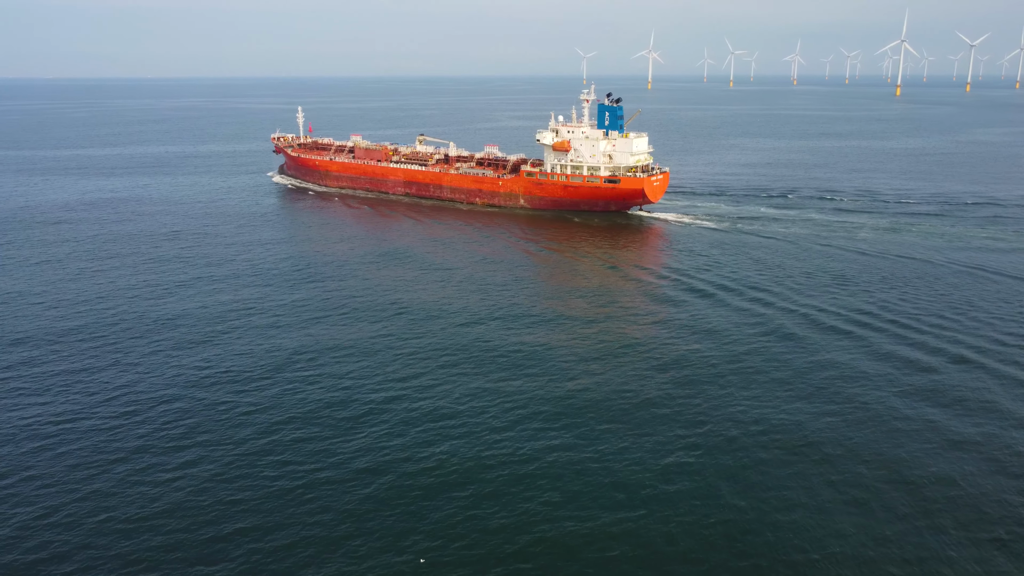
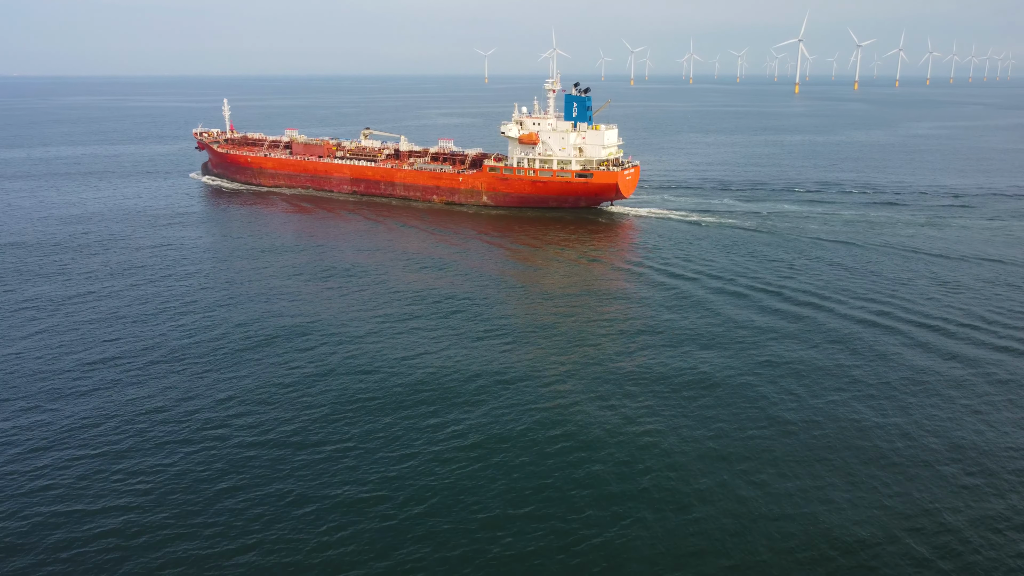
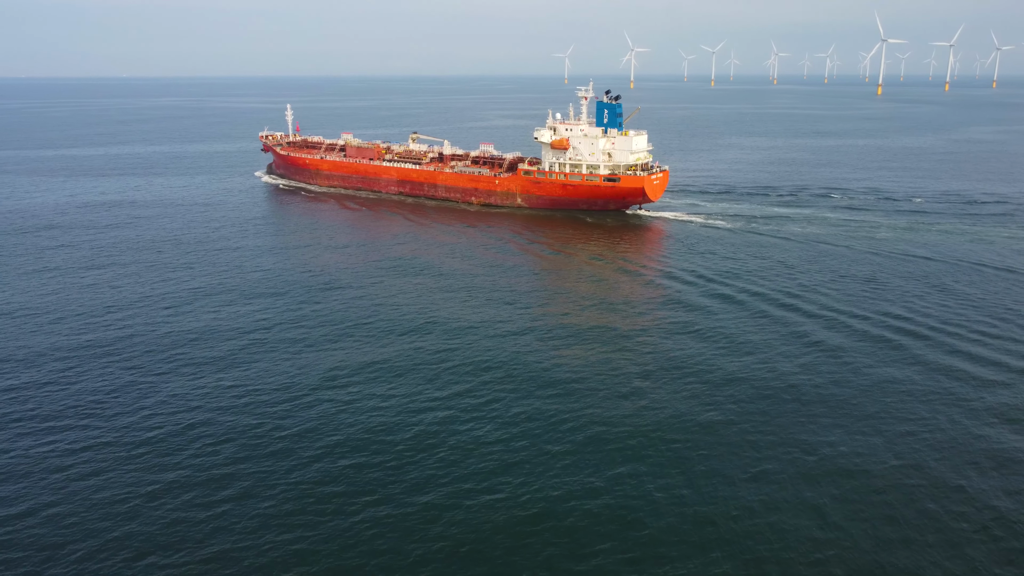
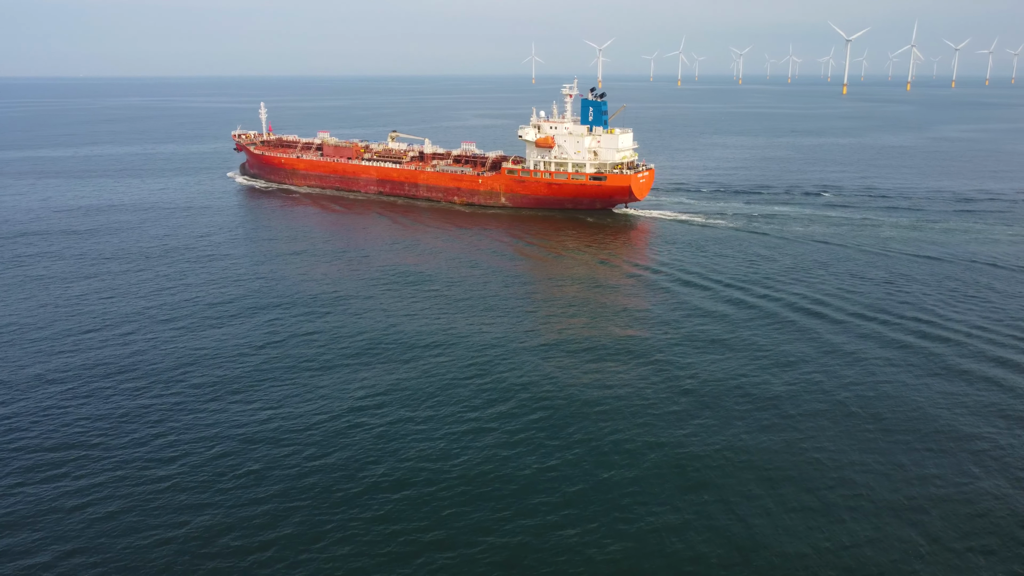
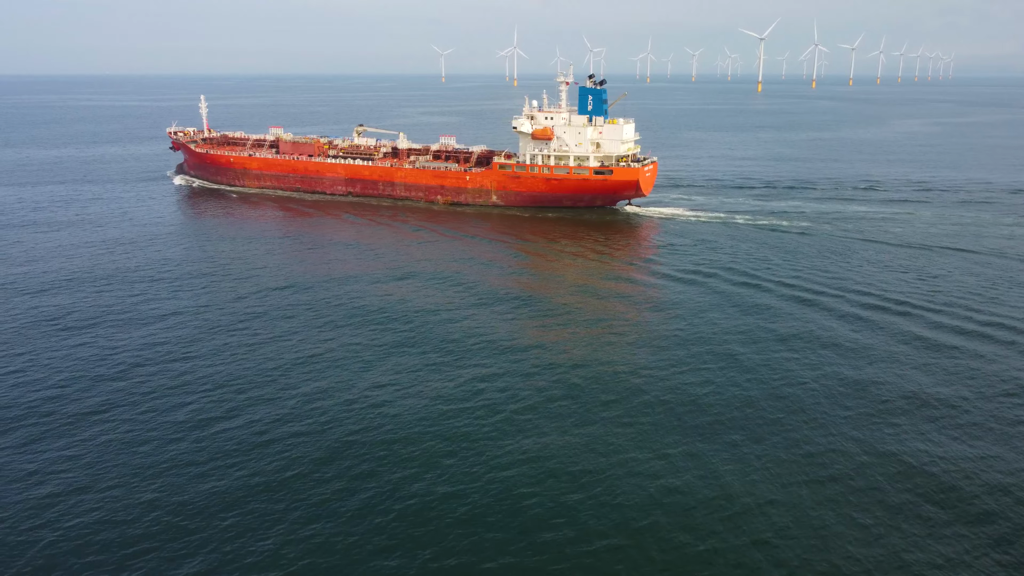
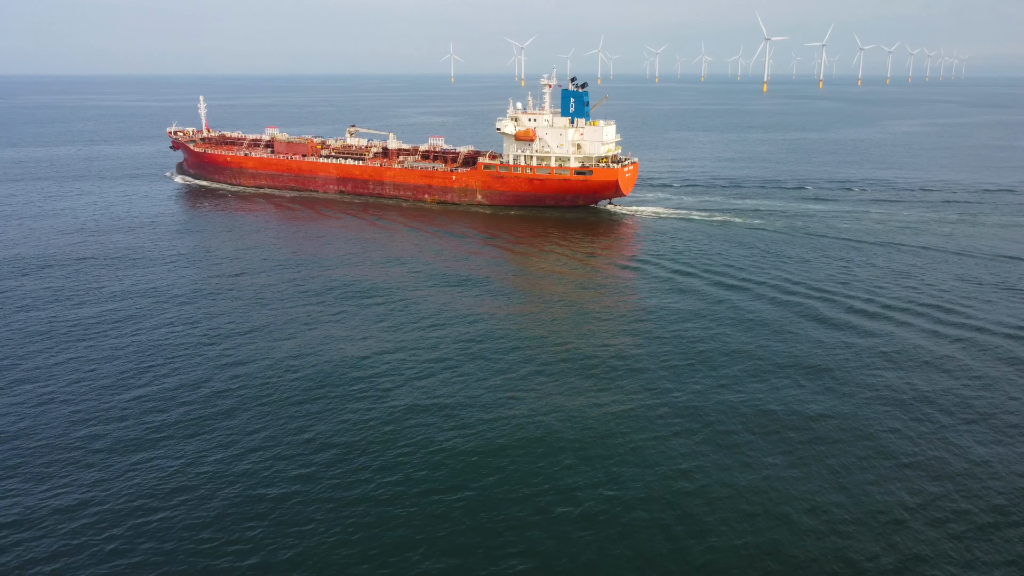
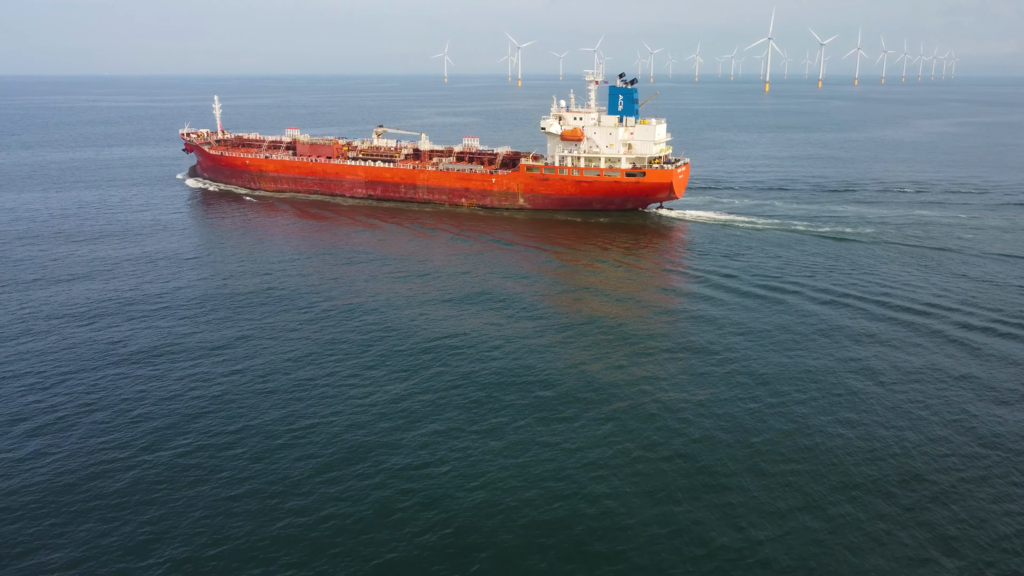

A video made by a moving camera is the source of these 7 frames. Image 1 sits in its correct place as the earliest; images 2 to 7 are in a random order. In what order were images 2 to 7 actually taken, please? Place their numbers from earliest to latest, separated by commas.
3, 4, 2, 6, 5, 7
